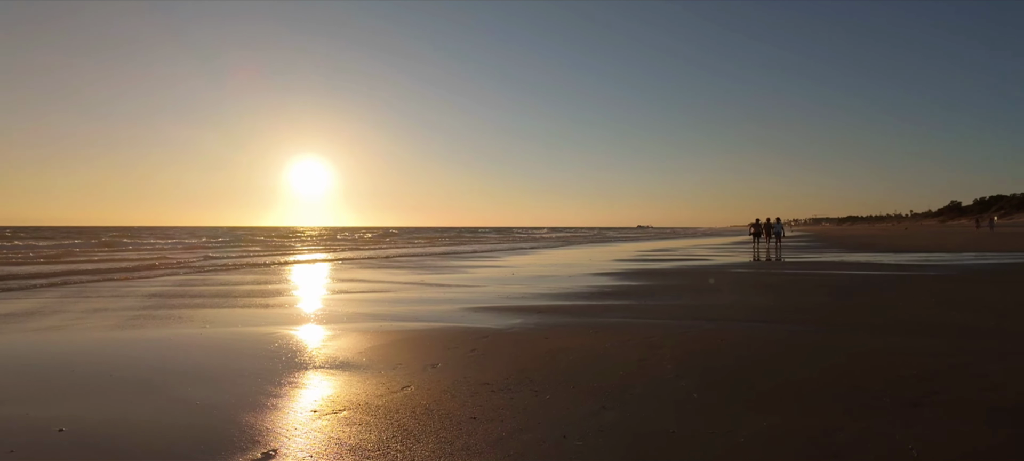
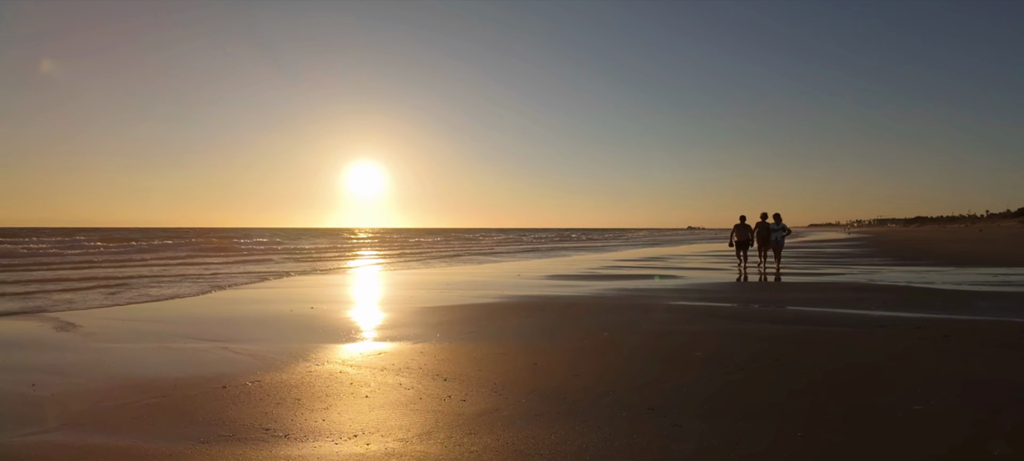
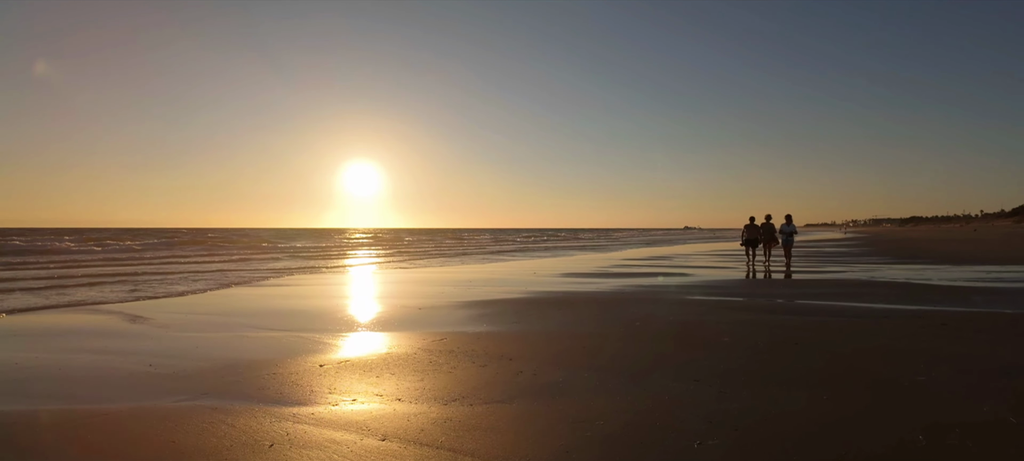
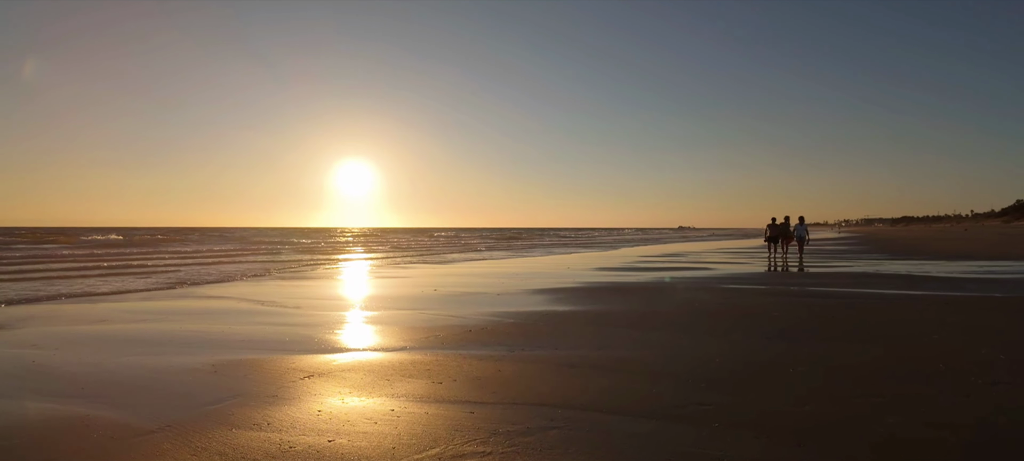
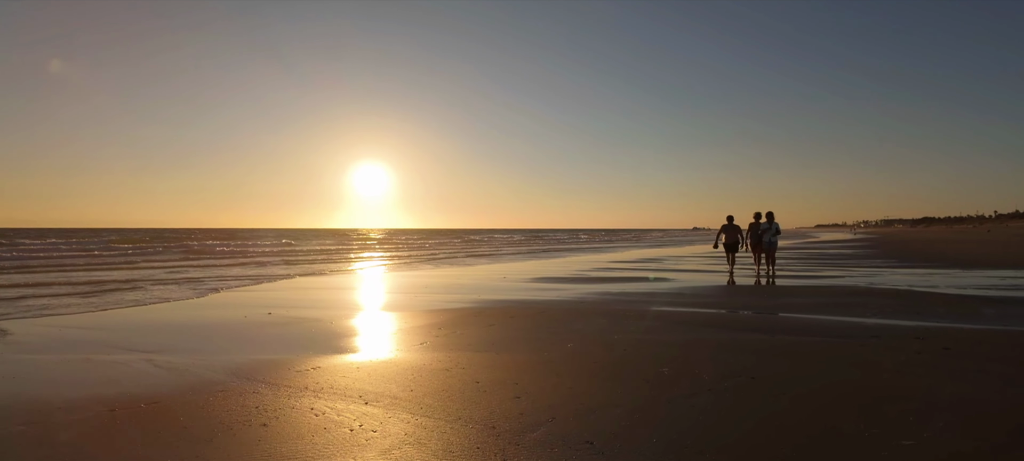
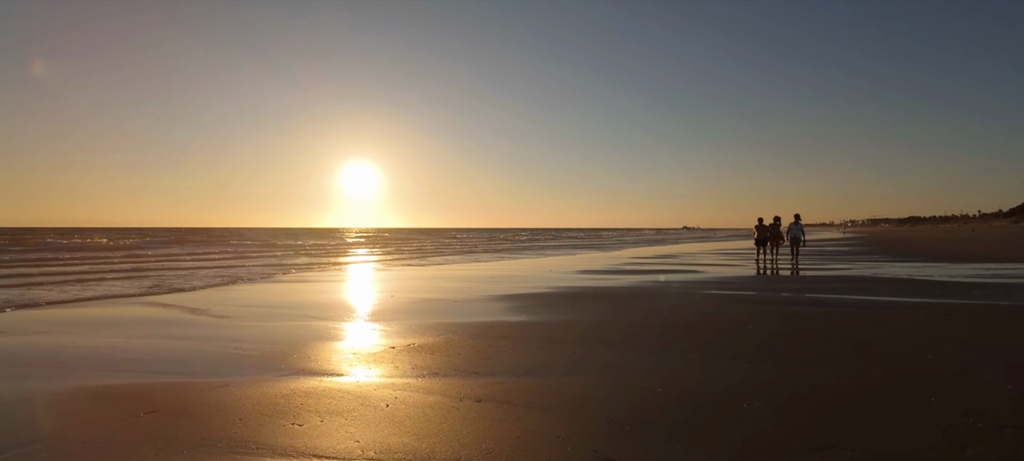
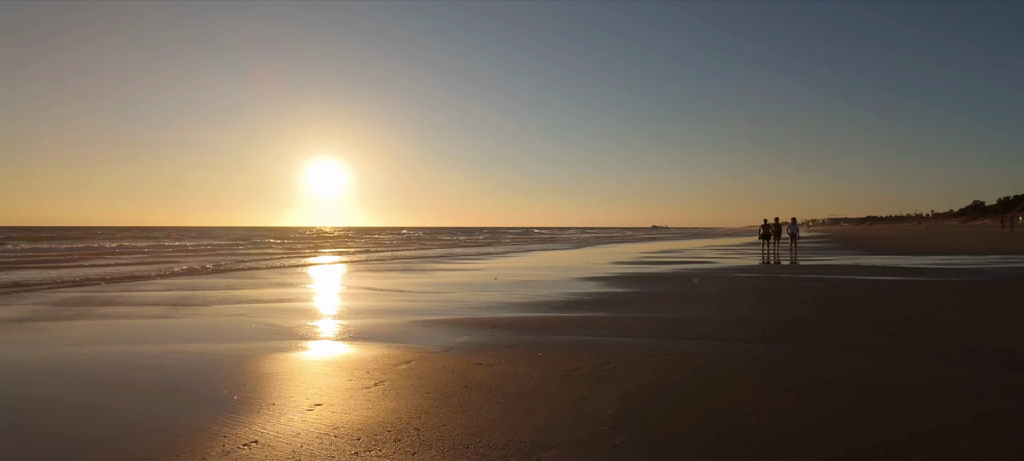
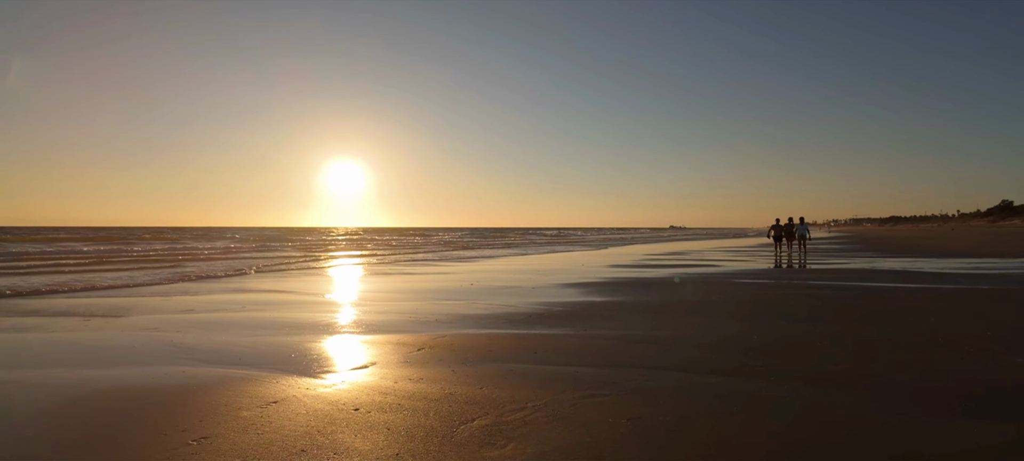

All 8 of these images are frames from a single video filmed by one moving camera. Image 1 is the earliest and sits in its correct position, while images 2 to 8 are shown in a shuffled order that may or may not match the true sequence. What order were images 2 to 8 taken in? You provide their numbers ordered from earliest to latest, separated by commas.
7, 8, 4, 6, 3, 2, 5
